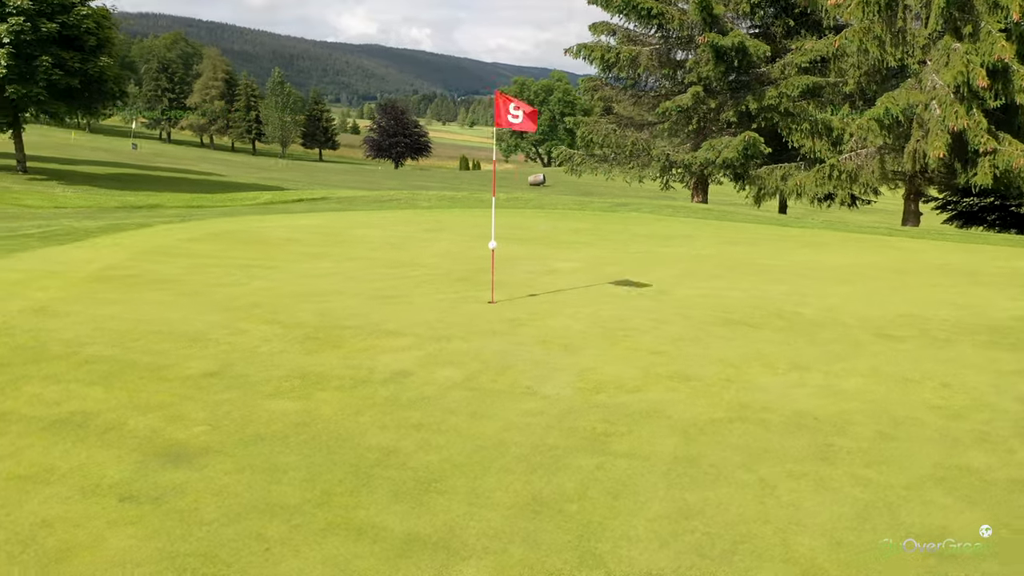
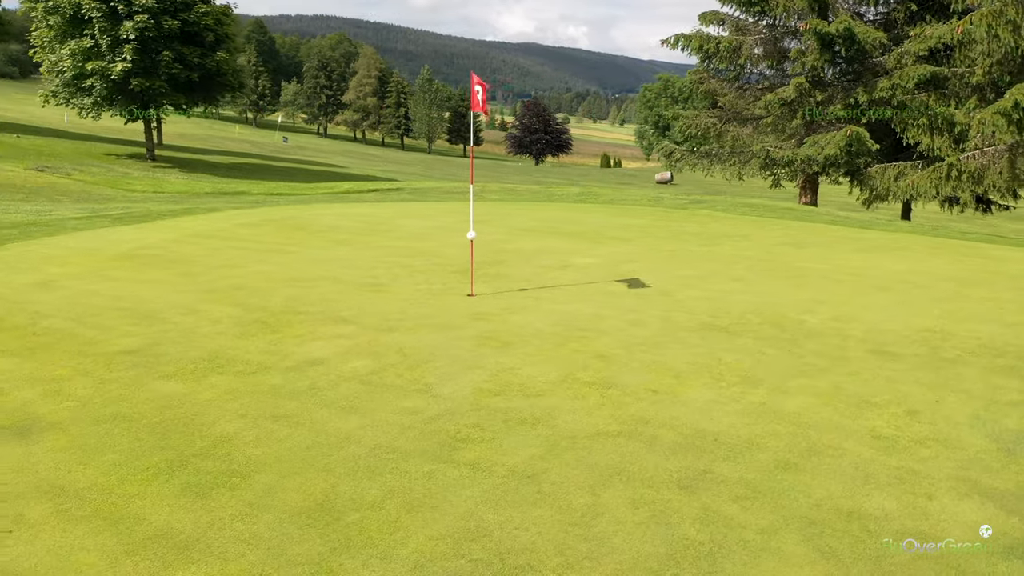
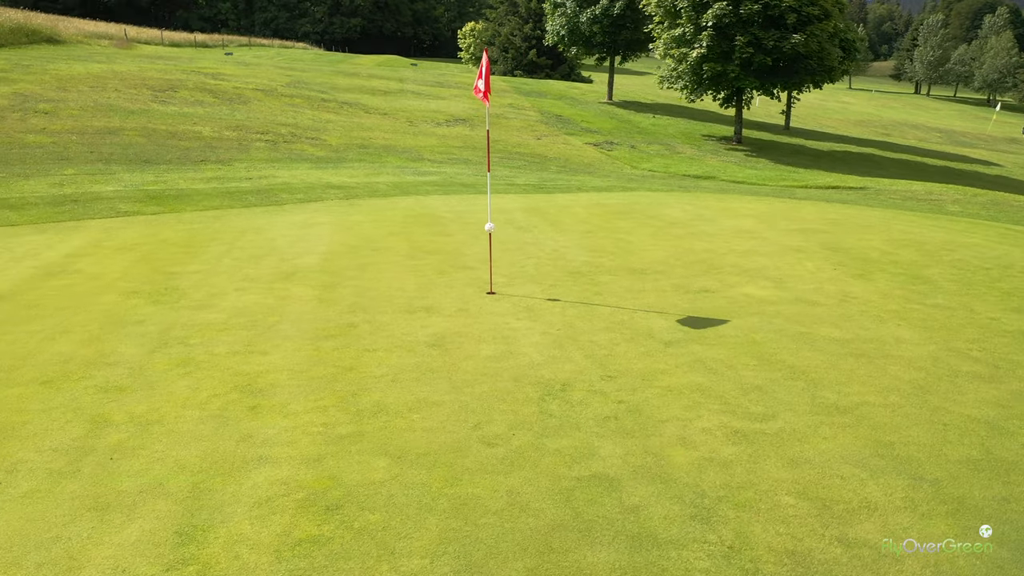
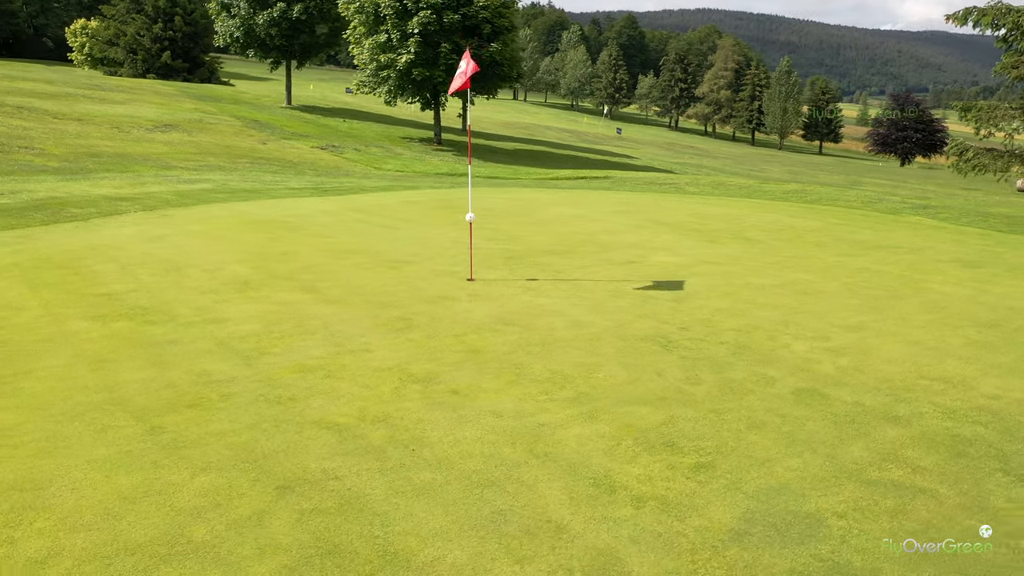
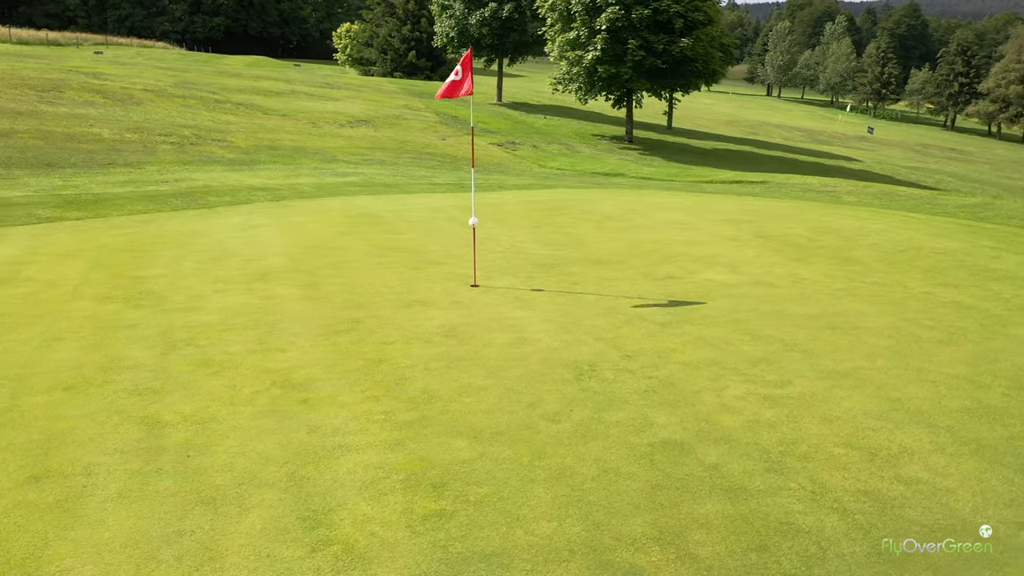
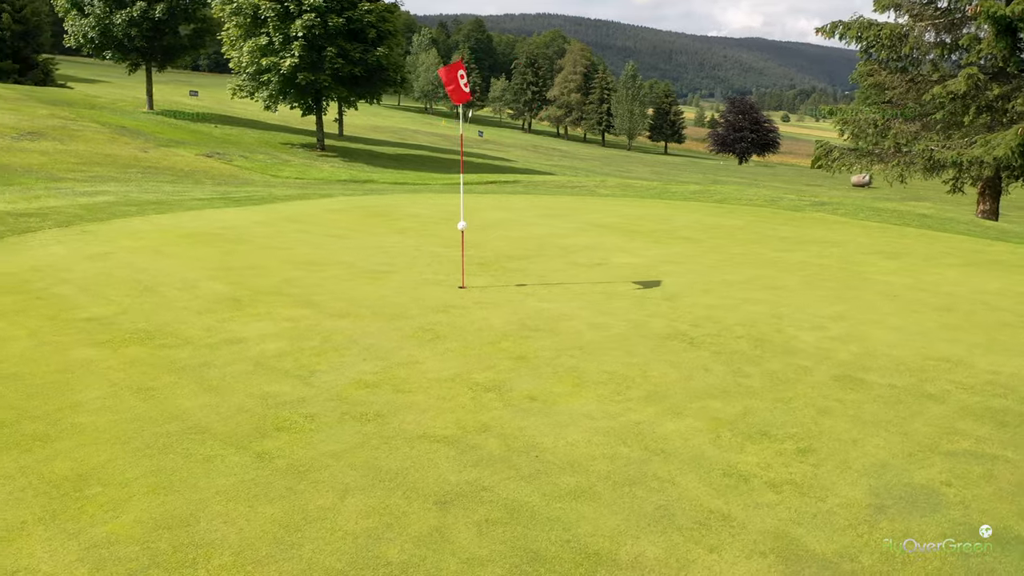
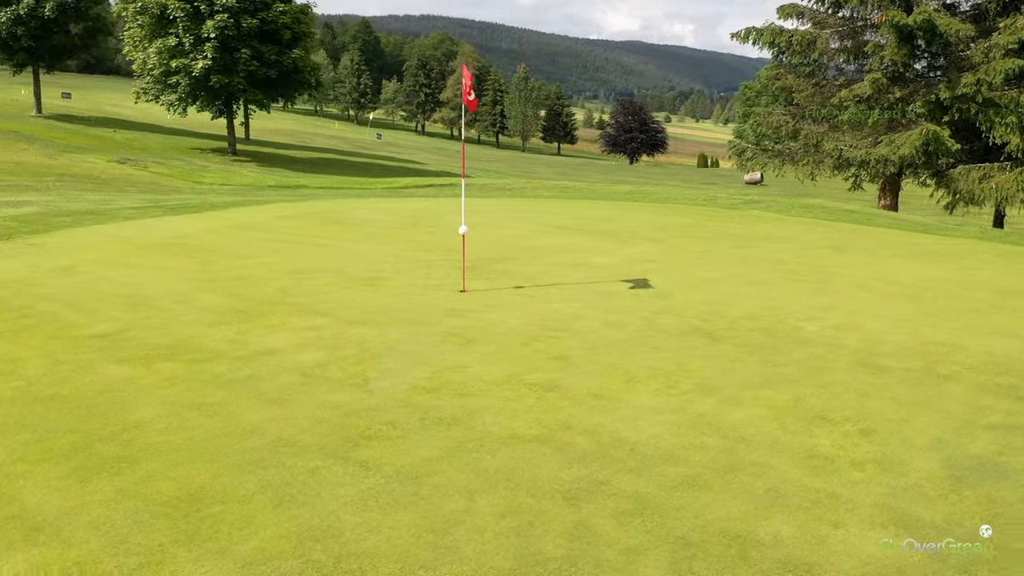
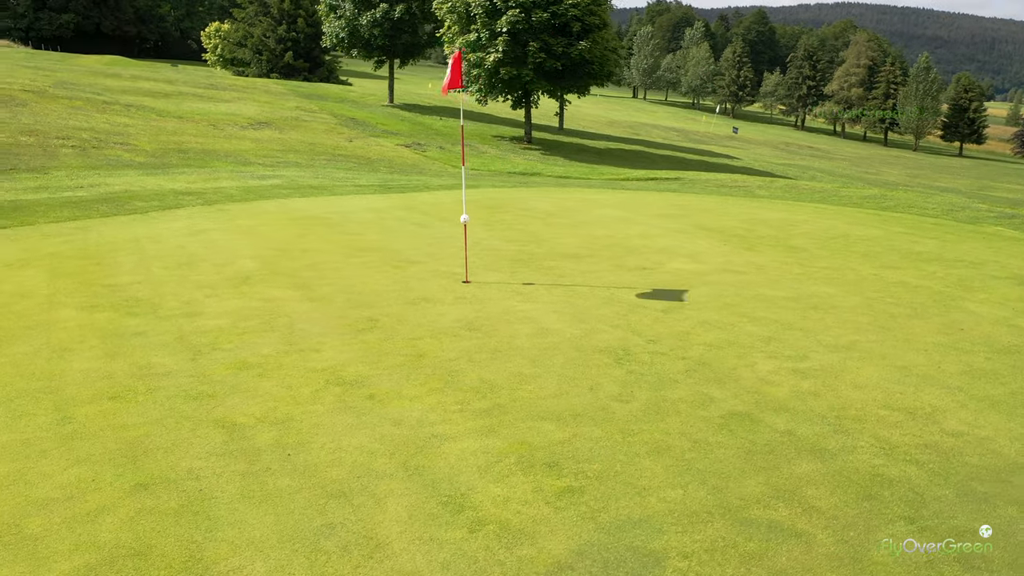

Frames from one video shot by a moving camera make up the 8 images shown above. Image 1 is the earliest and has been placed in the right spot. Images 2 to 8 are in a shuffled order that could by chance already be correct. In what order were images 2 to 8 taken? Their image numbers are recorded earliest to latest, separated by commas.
2, 7, 6, 4, 8, 5, 3
